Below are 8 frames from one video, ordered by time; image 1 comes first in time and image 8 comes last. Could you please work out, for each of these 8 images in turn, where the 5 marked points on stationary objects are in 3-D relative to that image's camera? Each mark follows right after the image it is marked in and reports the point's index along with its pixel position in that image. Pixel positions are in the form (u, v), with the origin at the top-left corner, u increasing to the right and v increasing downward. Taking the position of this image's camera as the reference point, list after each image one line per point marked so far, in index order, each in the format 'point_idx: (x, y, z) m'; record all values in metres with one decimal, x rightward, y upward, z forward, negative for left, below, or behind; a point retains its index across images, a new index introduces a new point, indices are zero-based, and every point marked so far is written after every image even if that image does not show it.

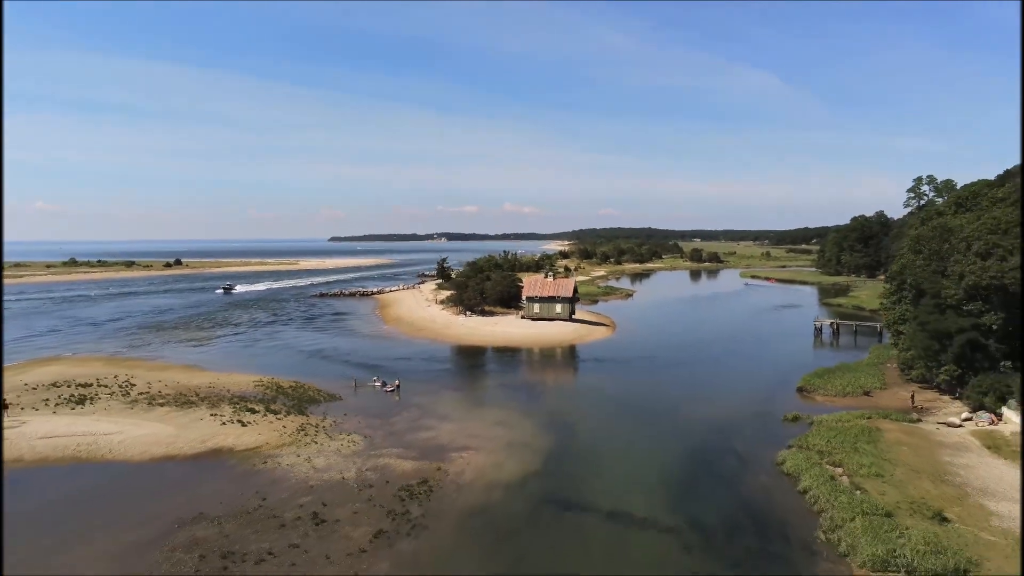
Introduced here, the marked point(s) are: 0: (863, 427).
0: (+9.2, -3.6, +18.8) m
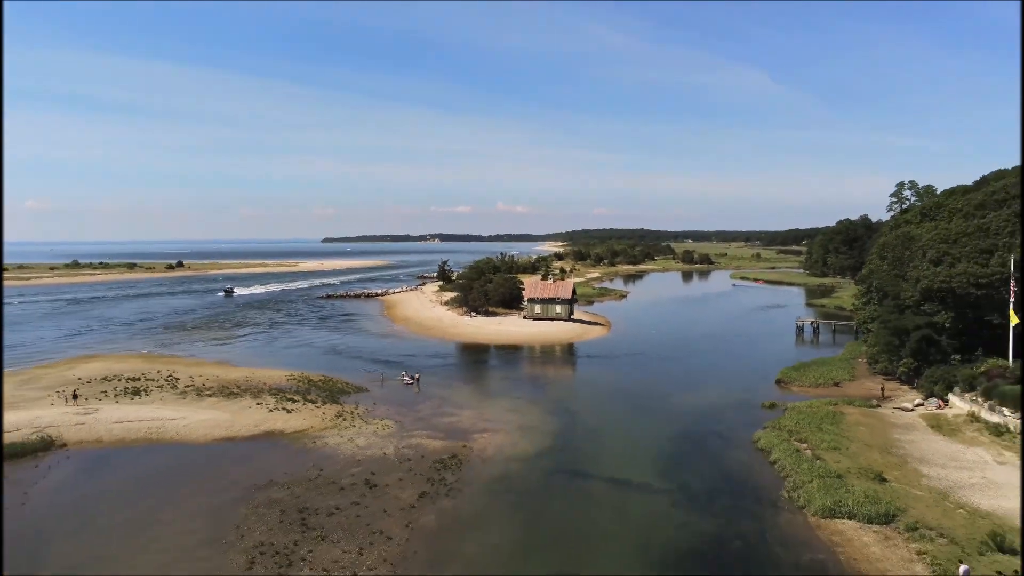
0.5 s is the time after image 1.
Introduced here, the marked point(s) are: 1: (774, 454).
0: (+9.6, -3.7, +21.8) m
1: (+6.7, -4.2, +18.3) m
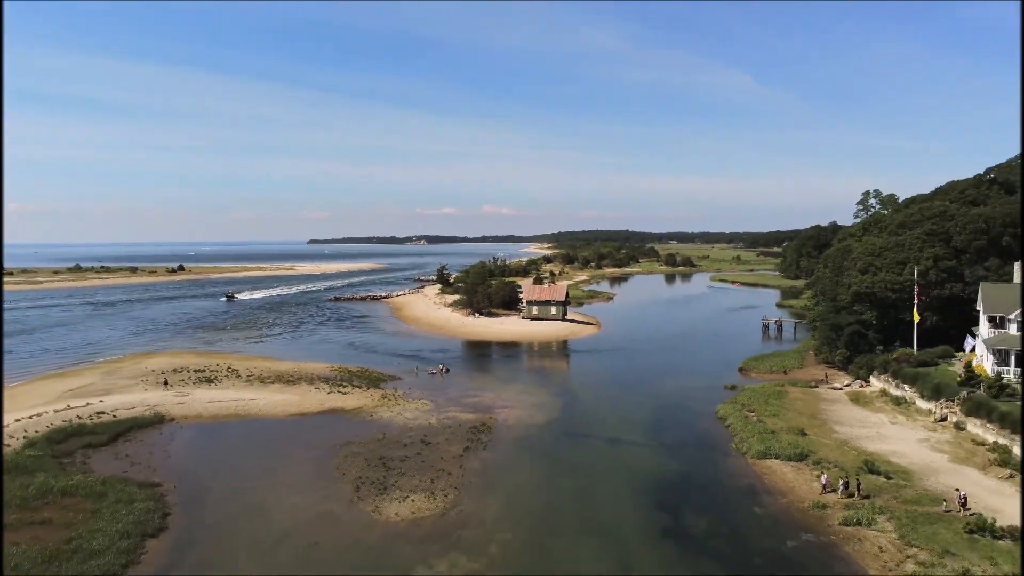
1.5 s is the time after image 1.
0: (+10.1, -3.9, +27.5) m
1: (+7.2, -4.3, +24.0) m
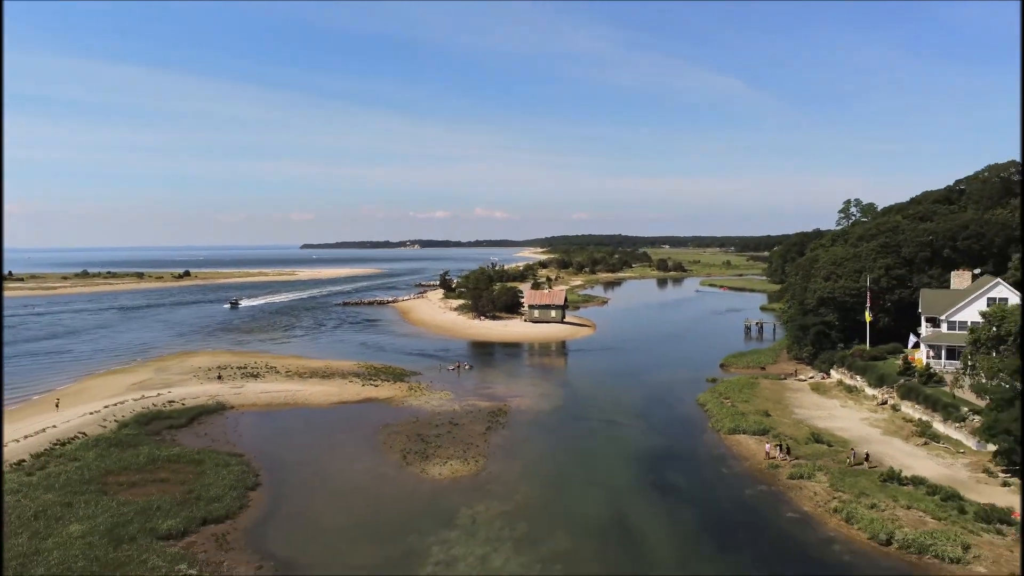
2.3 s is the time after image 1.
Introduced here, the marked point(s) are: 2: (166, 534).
0: (+10.5, -4.1, +32.0) m
1: (+7.7, -4.6, +28.4) m
2: (-7.8, -5.6, +16.5) m
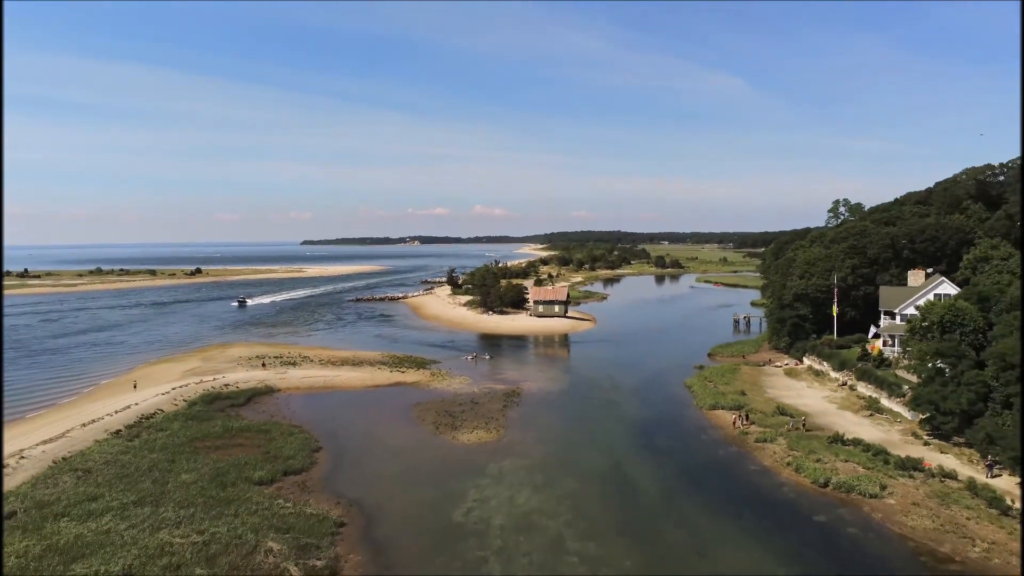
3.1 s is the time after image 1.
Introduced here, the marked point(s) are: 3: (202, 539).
0: (+11.0, -4.0, +36.3) m
1: (+8.3, -4.5, +32.7) m
2: (-7.2, -5.5, +20.8) m
3: (-7.1, -5.7, +16.5) m
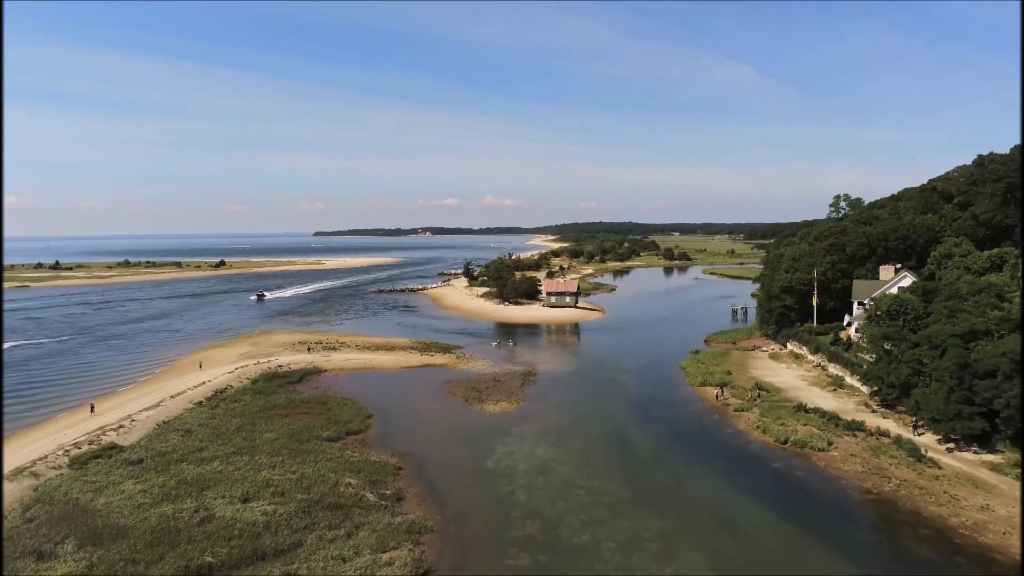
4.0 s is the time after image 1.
0: (+12.0, -3.6, +41.0) m
1: (+9.1, -4.1, +37.4) m
2: (-6.5, -5.3, +25.8) m
3: (-6.4, -5.6, +21.5) m
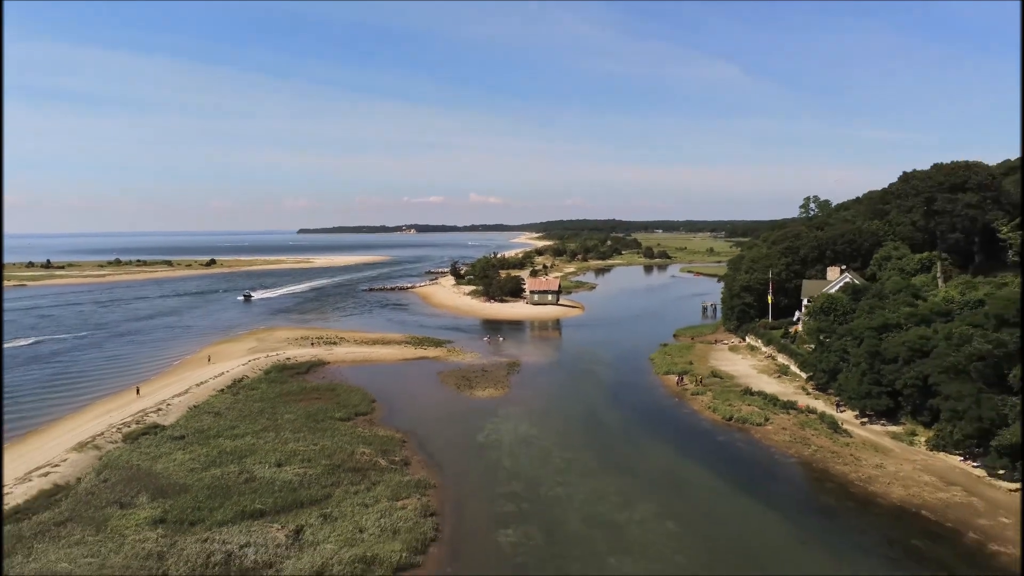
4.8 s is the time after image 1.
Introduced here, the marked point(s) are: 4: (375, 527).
0: (+11.1, -3.6, +45.5) m
1: (+8.3, -4.1, +41.9) m
2: (-7.1, -5.4, +29.9) m
3: (-6.9, -5.7, +25.6) m
4: (-3.6, -6.3, +19.0) m
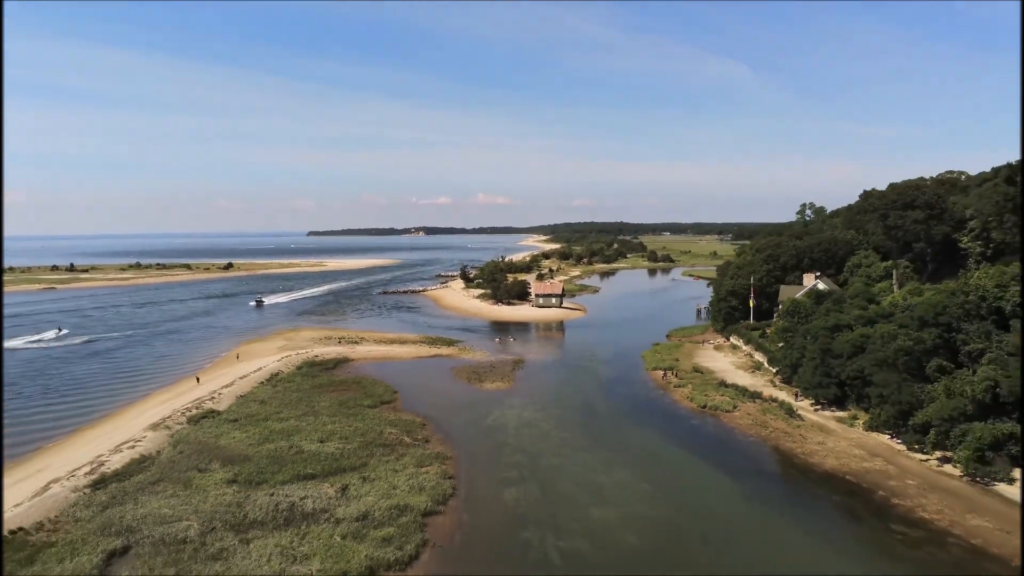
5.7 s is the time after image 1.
0: (+11.5, -3.9, +50.0) m
1: (+8.7, -4.4, +46.5) m
2: (-6.9, -5.6, +34.7) m
3: (-6.7, -5.9, +30.3) m
4: (-3.5, -6.5, +23.7) m
